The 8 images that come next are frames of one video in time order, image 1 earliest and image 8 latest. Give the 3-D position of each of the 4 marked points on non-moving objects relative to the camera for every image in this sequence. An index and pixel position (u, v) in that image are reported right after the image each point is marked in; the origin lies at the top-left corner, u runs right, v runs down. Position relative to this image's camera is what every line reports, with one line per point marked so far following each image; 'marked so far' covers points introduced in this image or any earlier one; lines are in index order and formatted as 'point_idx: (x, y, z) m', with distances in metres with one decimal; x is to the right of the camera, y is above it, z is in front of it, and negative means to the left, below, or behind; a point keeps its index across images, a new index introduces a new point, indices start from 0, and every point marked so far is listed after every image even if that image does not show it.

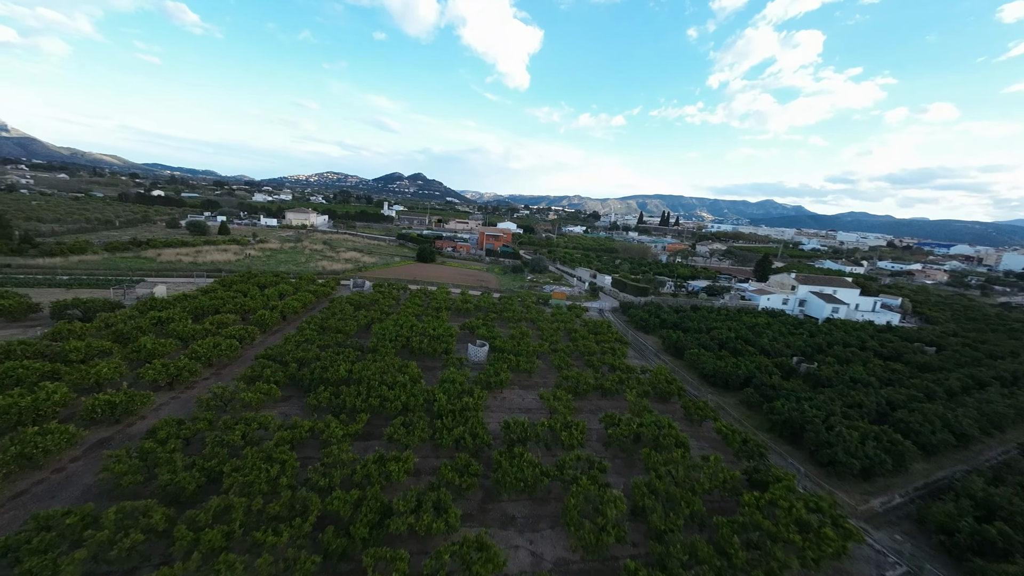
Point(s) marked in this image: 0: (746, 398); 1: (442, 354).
0: (+10.8, -5.1, +17.0) m
1: (-3.7, -3.5, +19.4) m
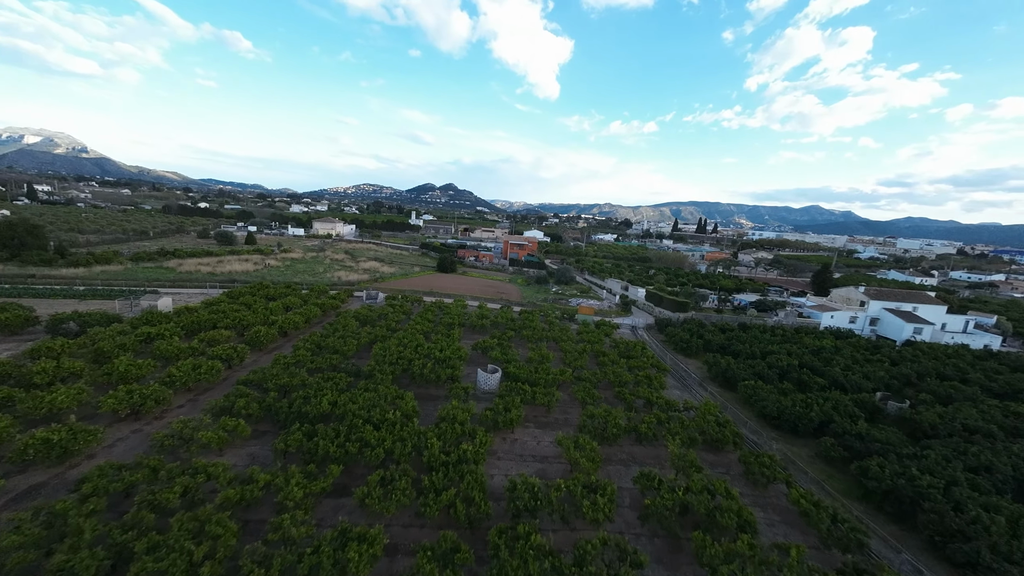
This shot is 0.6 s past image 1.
0: (+11.2, -5.9, +13.2) m
1: (-3.0, -4.3, +16.8) m
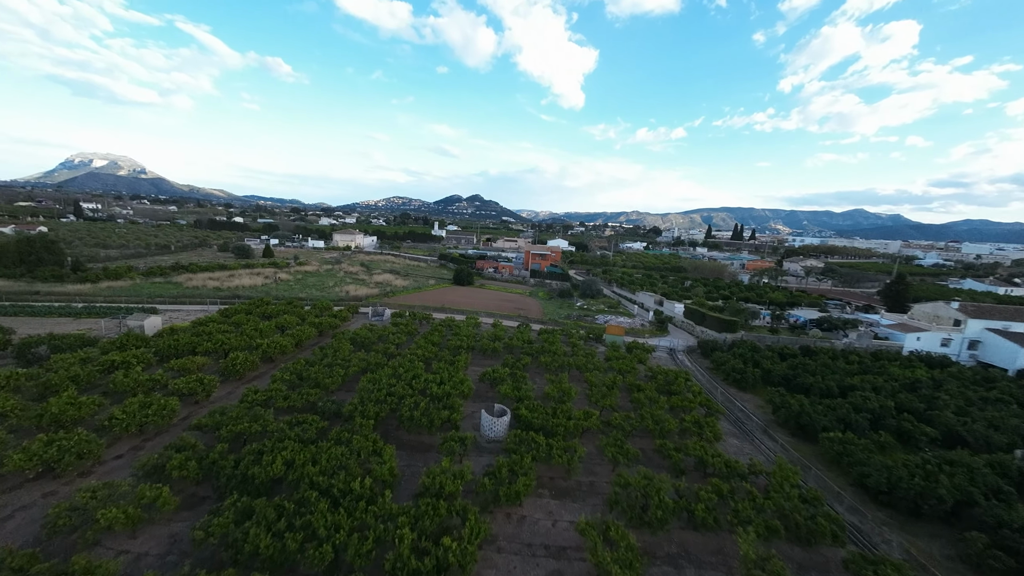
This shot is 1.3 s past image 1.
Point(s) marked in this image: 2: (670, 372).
0: (+11.3, -6.6, +9.0) m
1: (-2.6, -5.1, +13.6) m
2: (+8.4, -4.4, +19.6) m
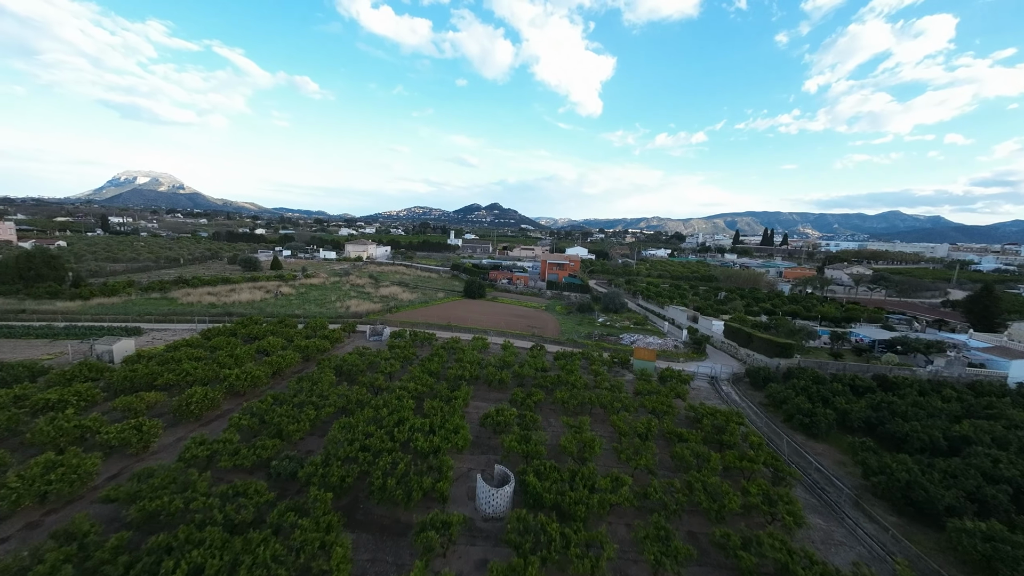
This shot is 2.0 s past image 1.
0: (+11.2, -7.2, +5.0) m
1: (-2.4, -5.9, +10.4) m
2: (+8.8, -5.3, +15.8) m
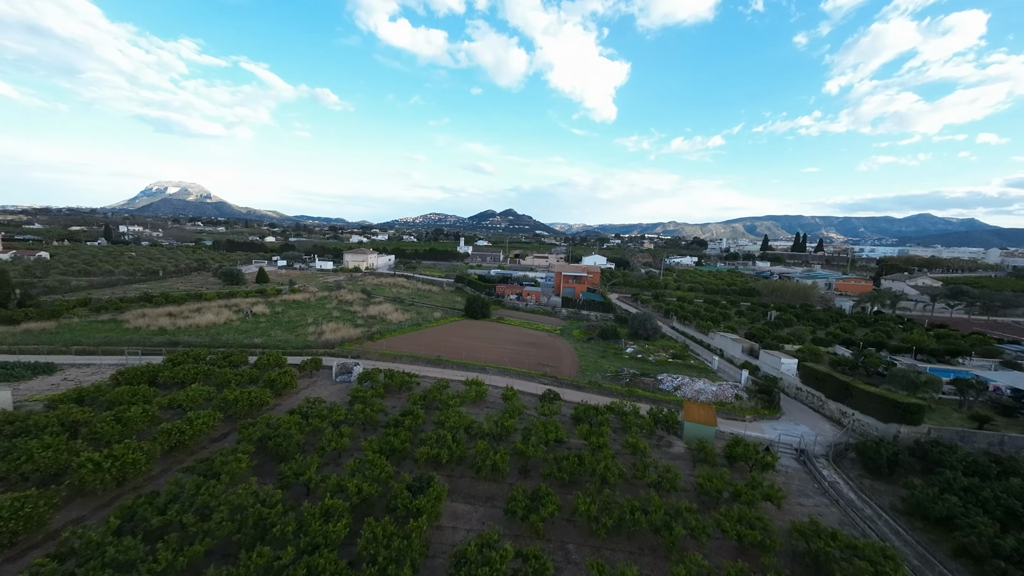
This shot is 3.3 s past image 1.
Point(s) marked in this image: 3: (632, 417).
0: (+10.6, -8.3, -1.4) m
1: (-2.8, -7.2, +4.5) m
2: (+8.6, -6.6, +9.5) m
3: (+5.1, -5.5, +15.8) m
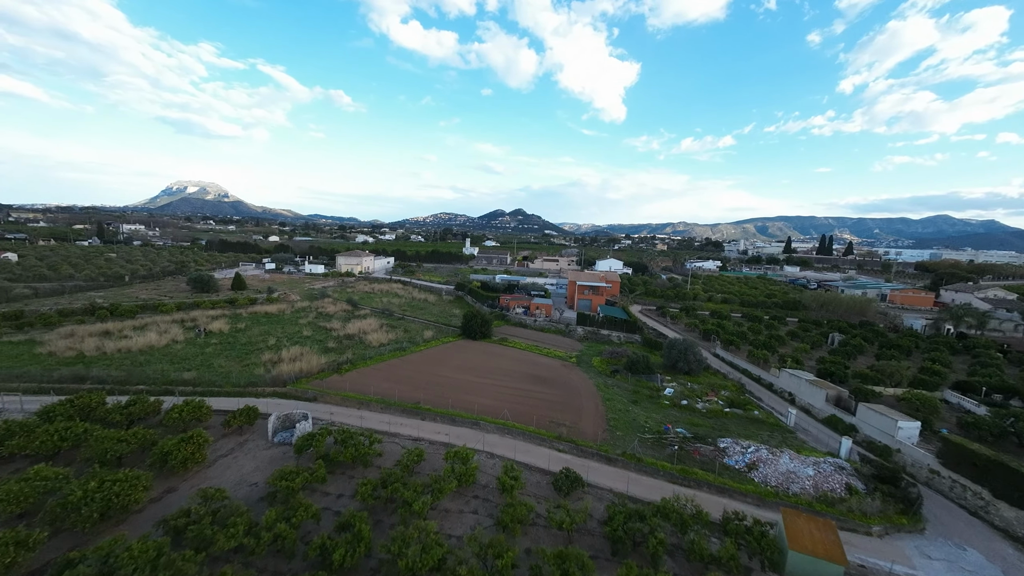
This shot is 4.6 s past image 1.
0: (+10.2, -9.6, -7.4) m
1: (-3.1, -8.3, -1.2) m
2: (+8.5, -7.8, +3.5) m
3: (+5.1, -6.7, +9.9) m
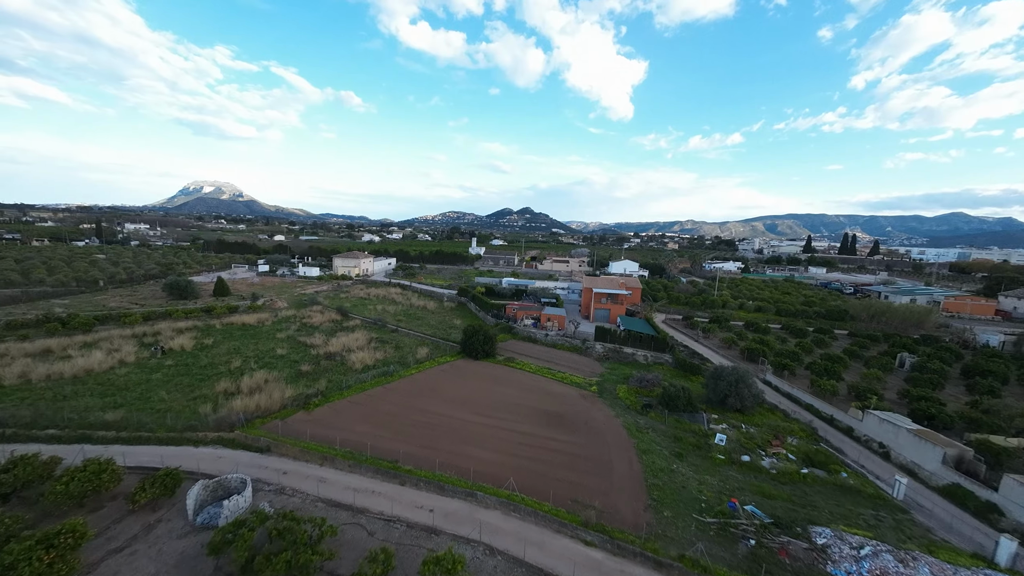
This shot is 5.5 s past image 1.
0: (+10.0, -10.4, -11.7) m
1: (-3.2, -9.1, -5.3) m
2: (+8.5, -8.6, -0.8) m
3: (+5.3, -7.5, +5.7) m
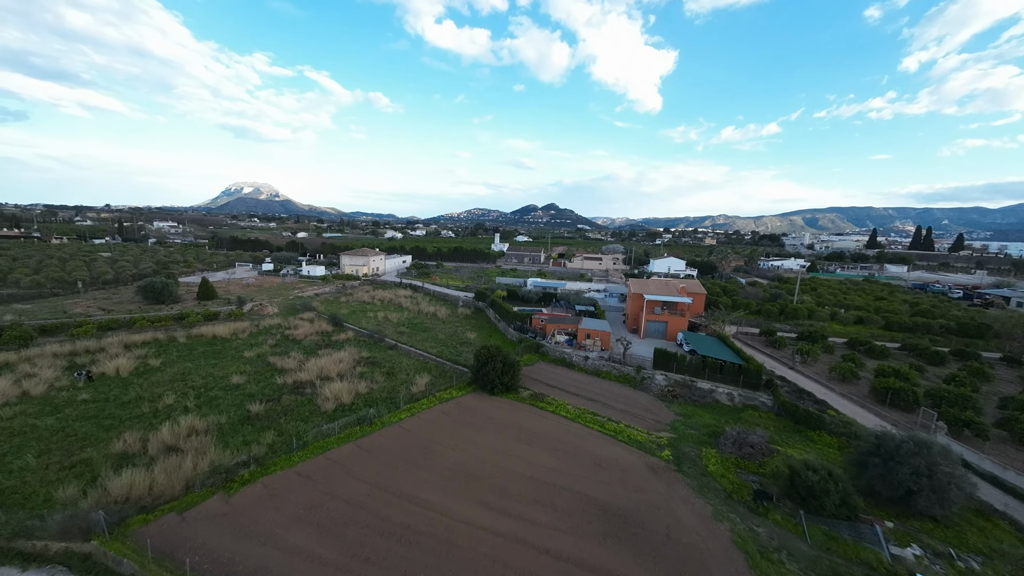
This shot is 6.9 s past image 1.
0: (+8.9, -11.2, -18.9) m
1: (-3.8, -9.8, -11.5) m
2: (+8.2, -9.3, -7.9) m
3: (+5.4, -8.1, -1.2) m
